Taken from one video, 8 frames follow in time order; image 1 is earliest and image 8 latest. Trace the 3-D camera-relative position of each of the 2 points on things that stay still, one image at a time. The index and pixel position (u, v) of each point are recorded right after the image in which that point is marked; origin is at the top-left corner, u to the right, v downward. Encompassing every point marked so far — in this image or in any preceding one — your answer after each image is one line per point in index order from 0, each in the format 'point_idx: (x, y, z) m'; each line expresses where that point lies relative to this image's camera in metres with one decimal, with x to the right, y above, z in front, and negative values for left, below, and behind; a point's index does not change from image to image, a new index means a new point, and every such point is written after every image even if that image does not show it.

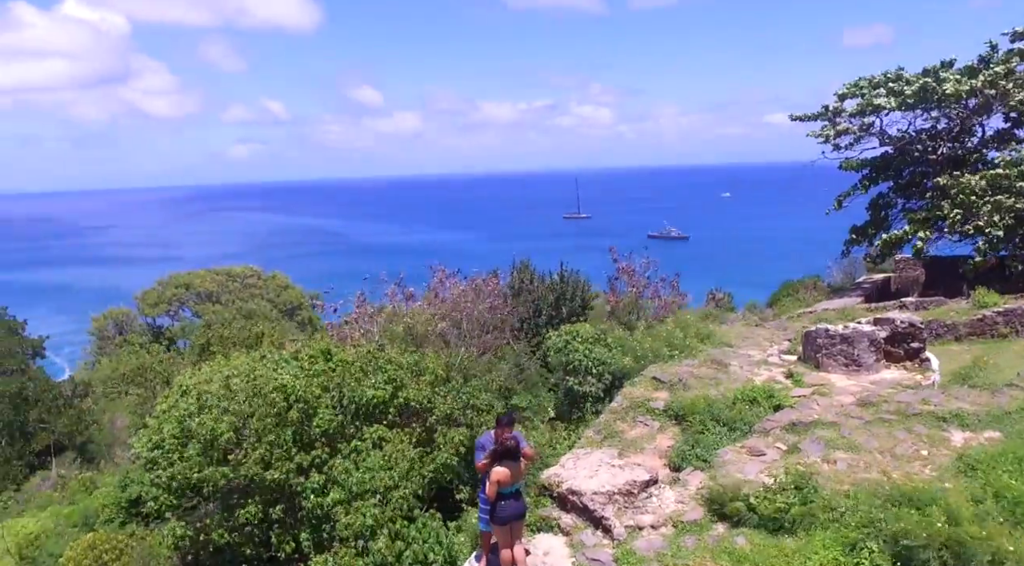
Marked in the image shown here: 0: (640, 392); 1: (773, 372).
0: (+2.2, -1.7, +13.3) m
1: (+4.6, -1.6, +14.4) m
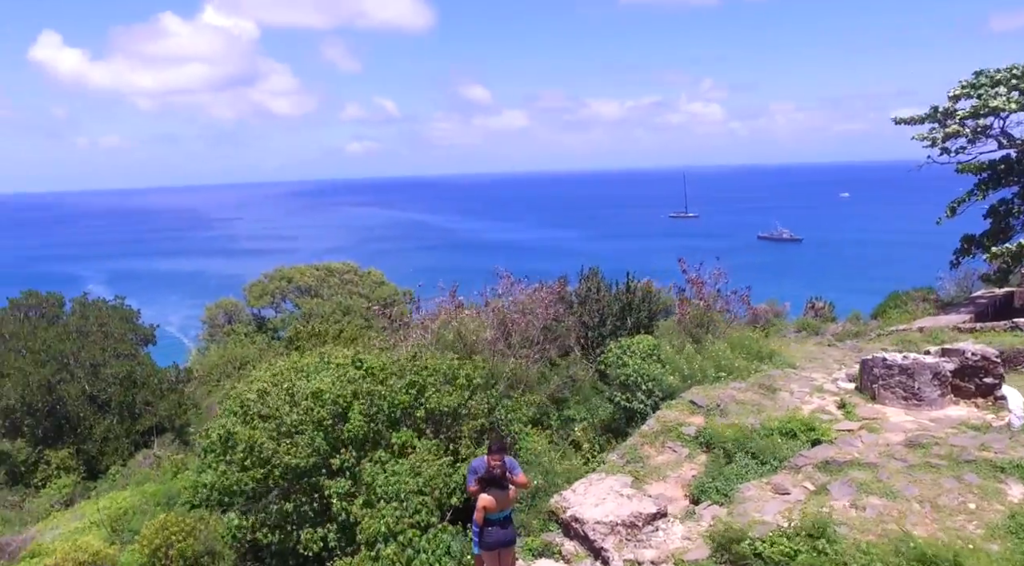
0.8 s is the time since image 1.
0: (+2.7, -2.1, +12.9) m
1: (+5.2, -2.0, +13.6) m
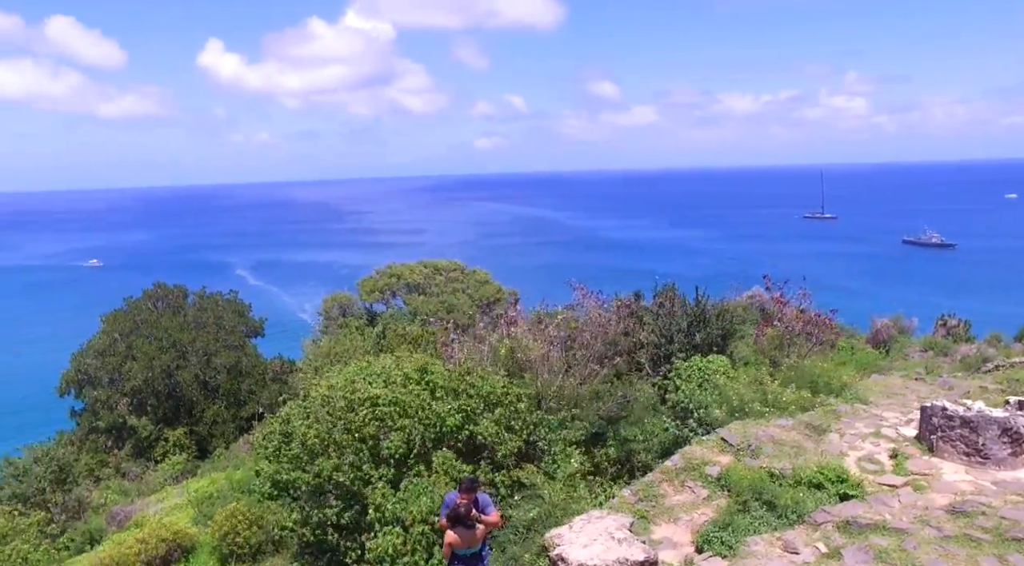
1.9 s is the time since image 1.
0: (+2.9, -2.5, +12.2) m
1: (+5.5, -2.6, +12.4) m
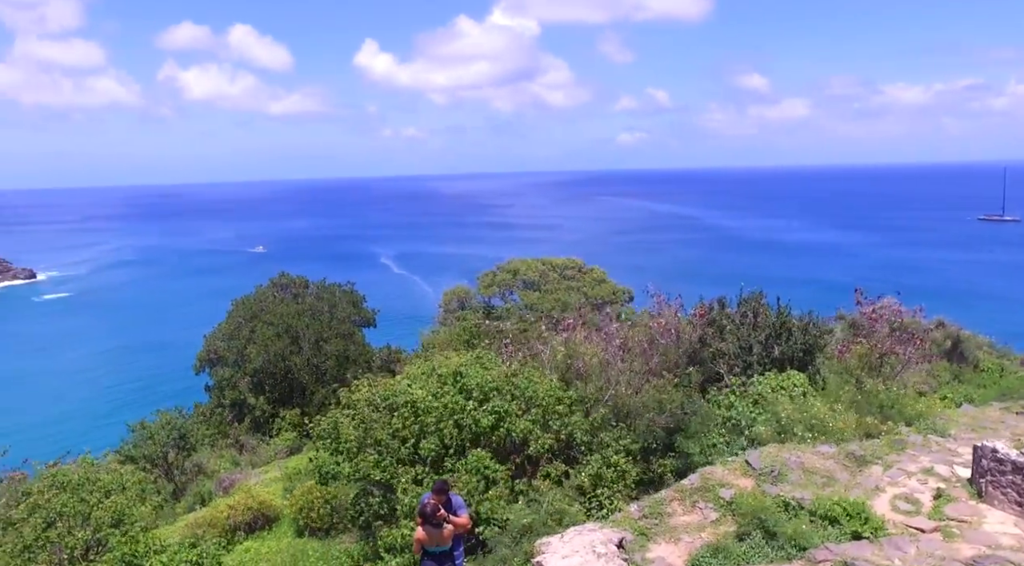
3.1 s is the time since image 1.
0: (+3.0, -2.7, +11.6) m
1: (+5.6, -2.8, +11.2) m
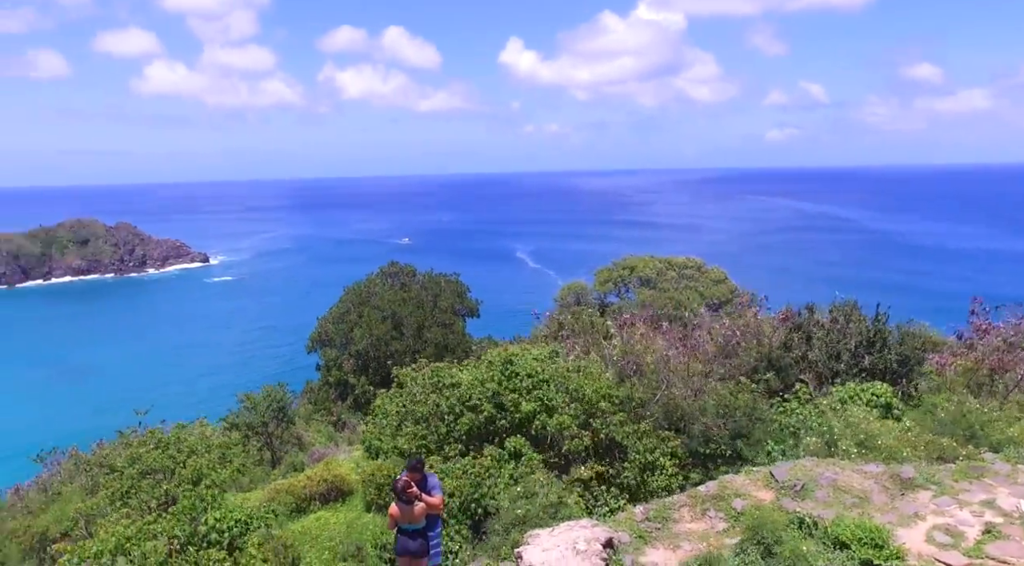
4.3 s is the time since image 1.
0: (+3.0, -2.6, +10.7) m
1: (+5.5, -2.9, +9.8) m
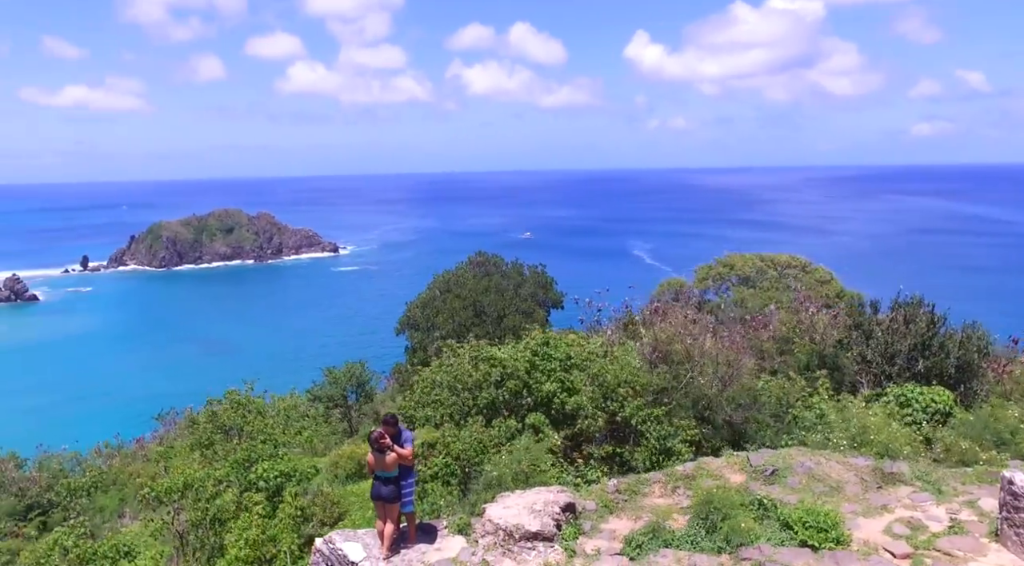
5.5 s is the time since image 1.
0: (+2.9, -2.5, +11.1) m
1: (+5.1, -2.8, +9.7) m
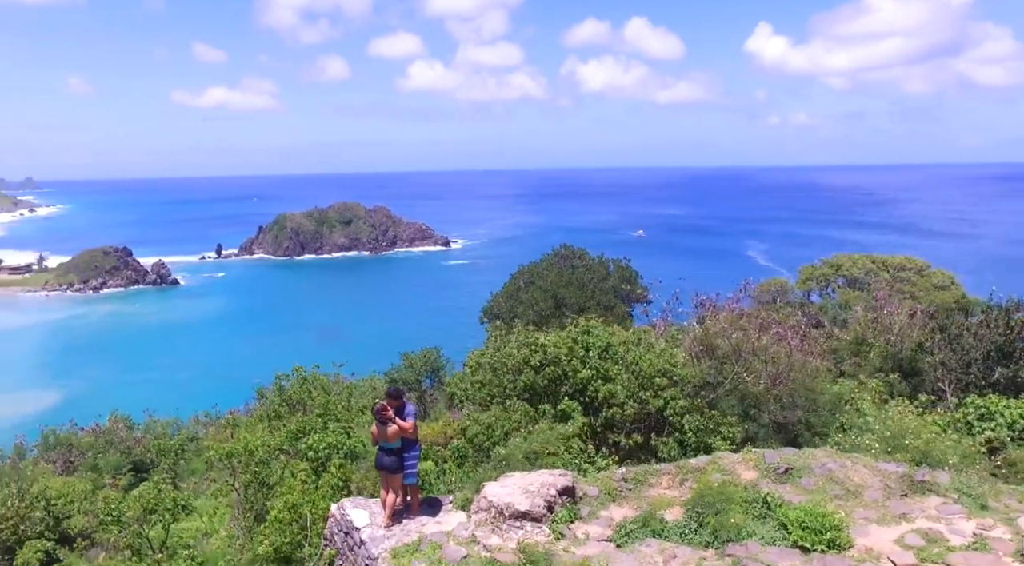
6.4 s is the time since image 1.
0: (+3.0, -2.4, +10.7) m
1: (+5.0, -2.7, +8.9) m
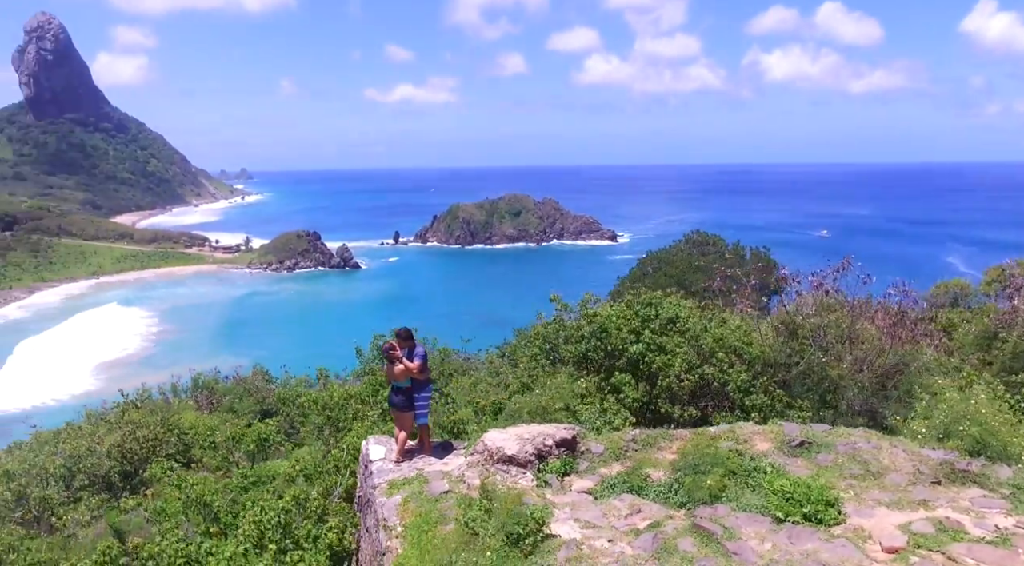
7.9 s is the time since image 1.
0: (+3.1, -1.9, +9.8) m
1: (+4.5, -2.3, +7.6) m
